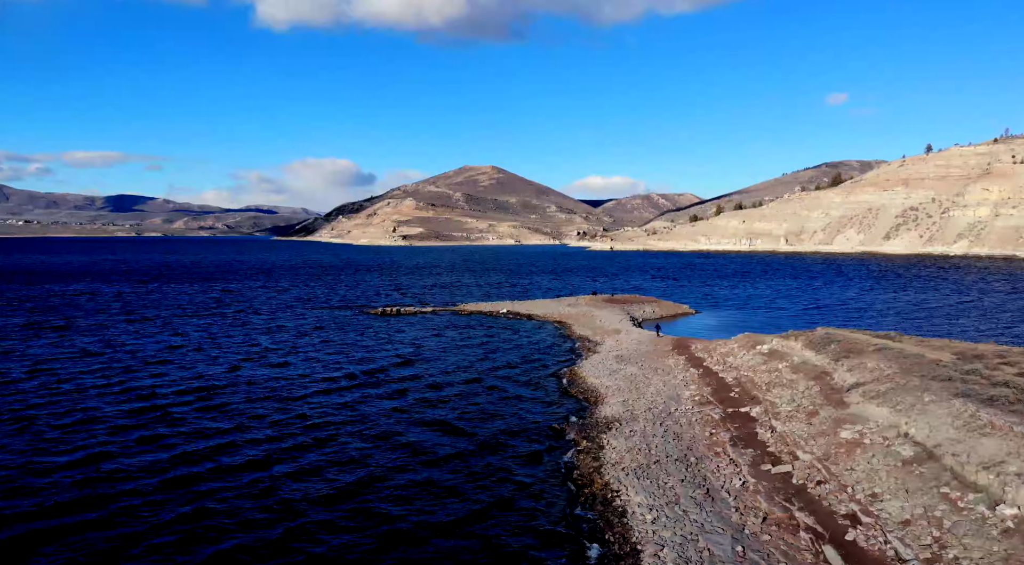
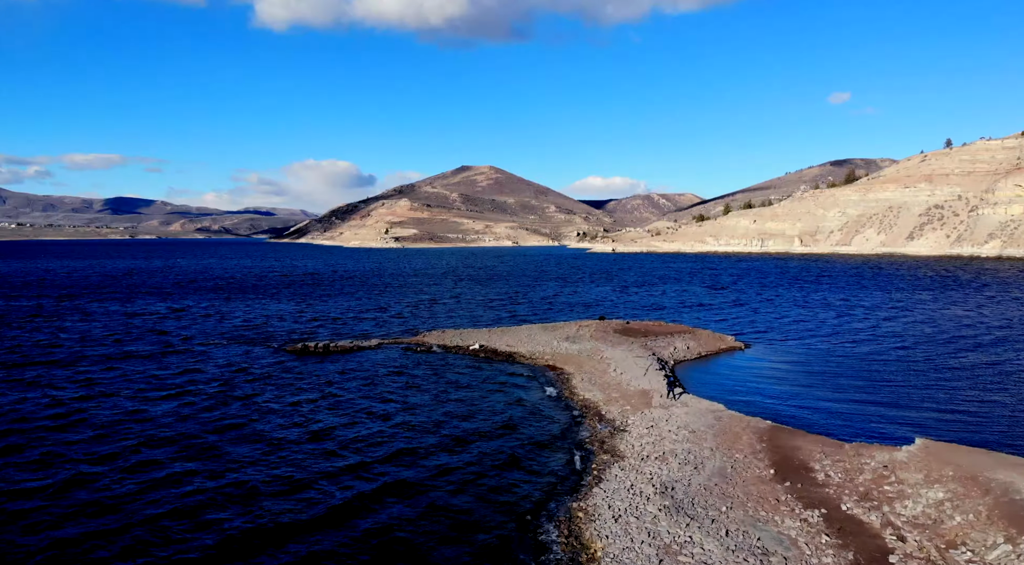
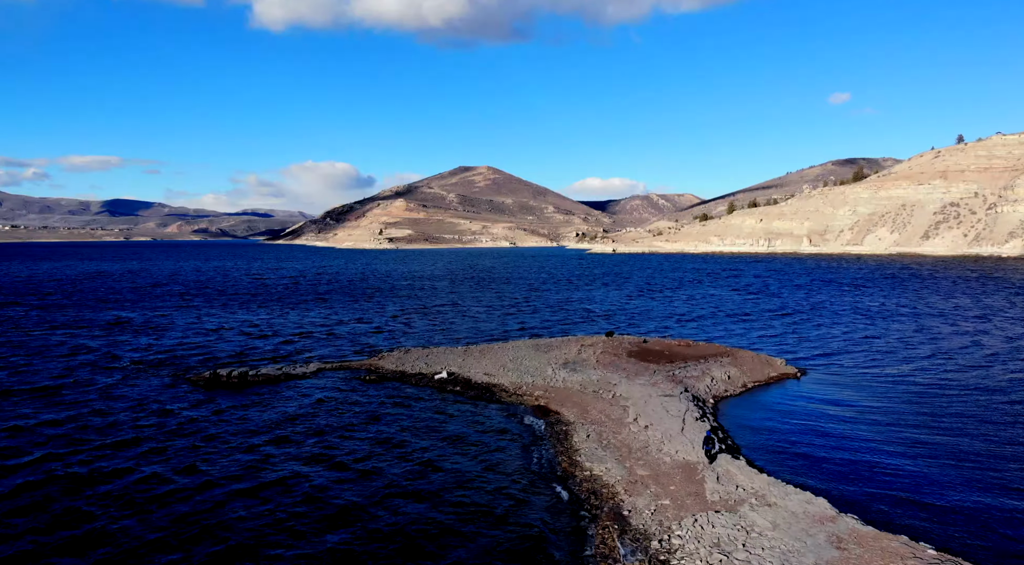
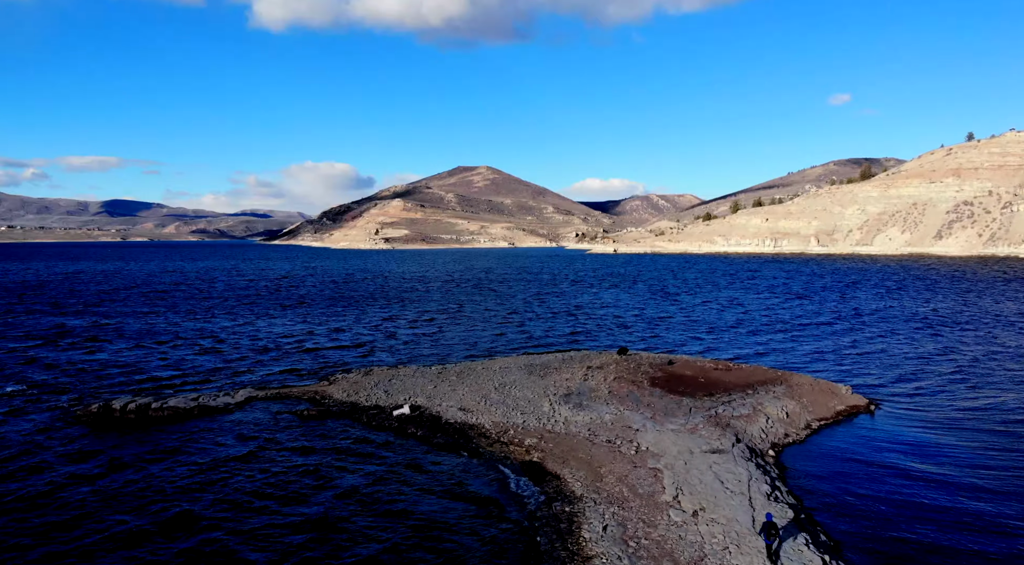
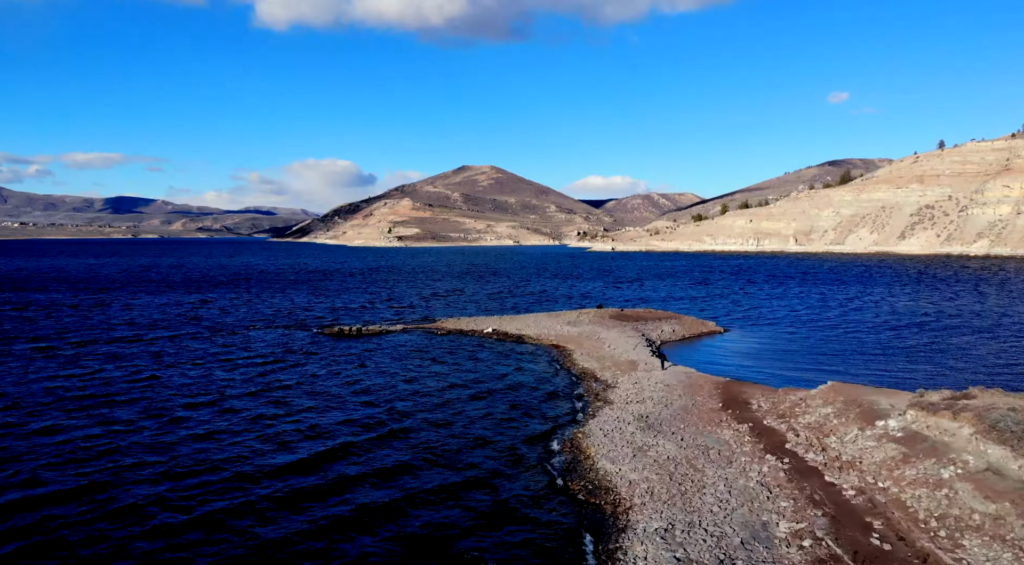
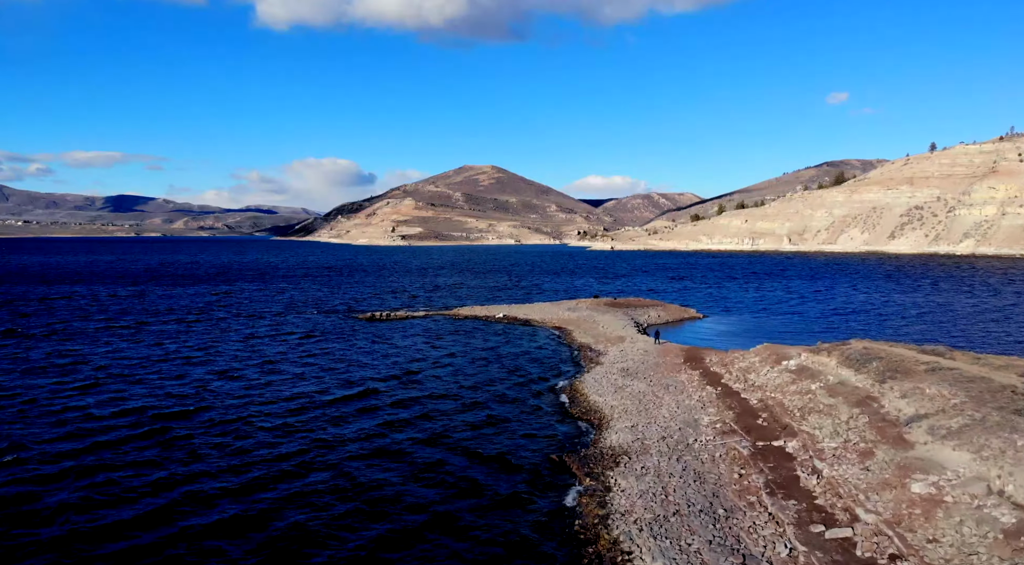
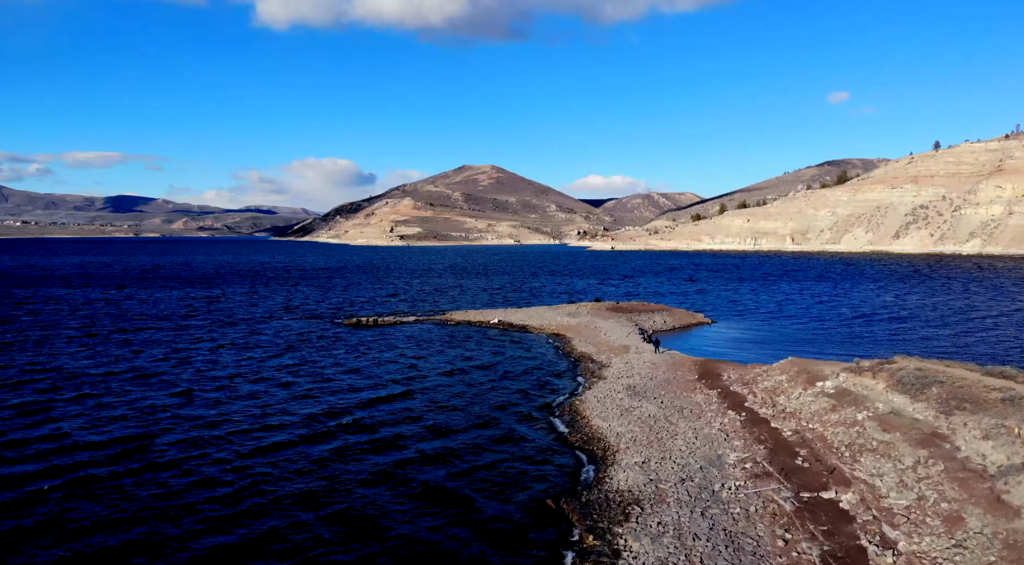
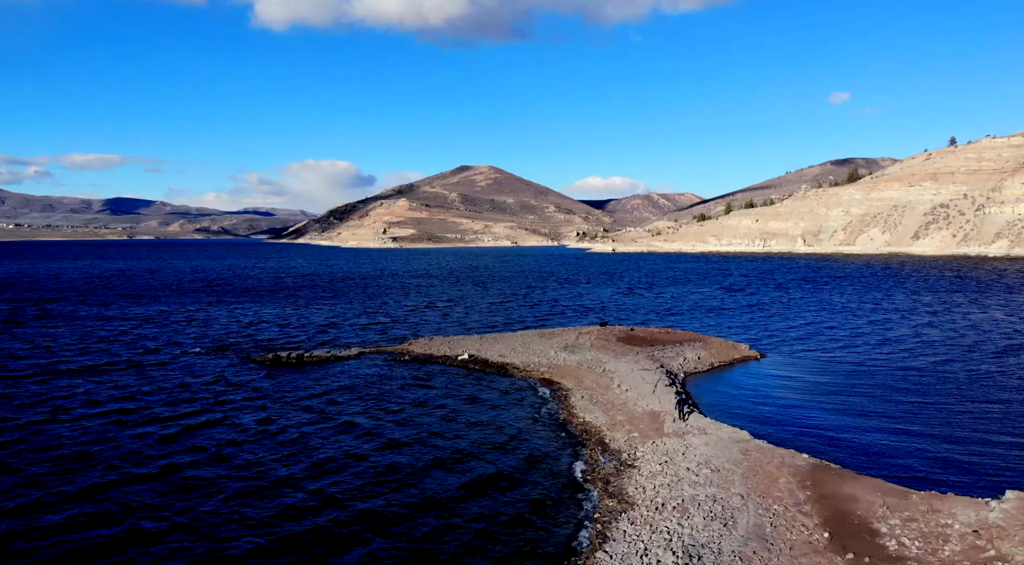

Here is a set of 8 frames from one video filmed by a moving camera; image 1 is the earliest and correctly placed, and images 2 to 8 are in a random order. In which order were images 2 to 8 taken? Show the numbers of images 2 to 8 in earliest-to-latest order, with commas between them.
6, 7, 5, 2, 8, 3, 4
